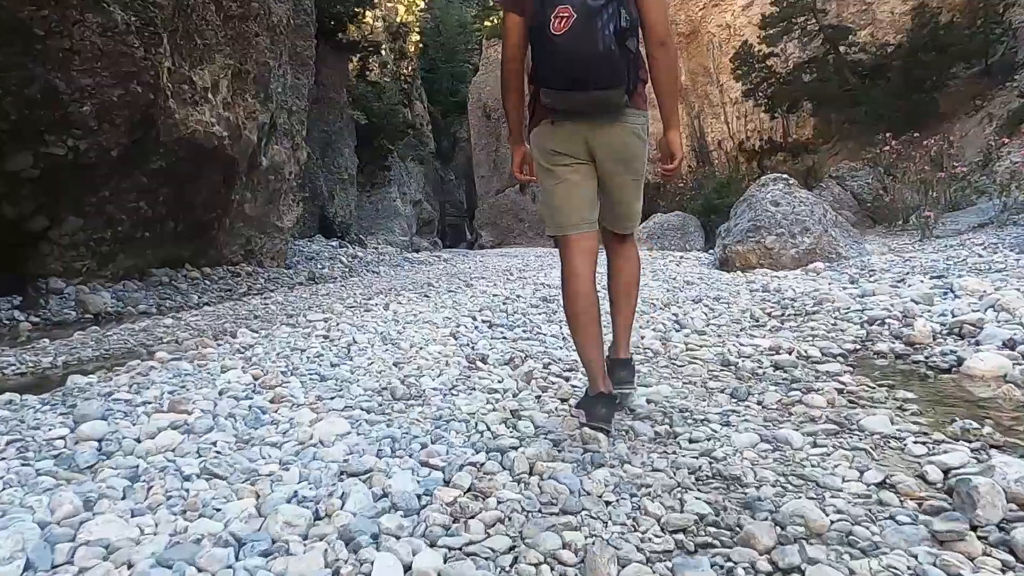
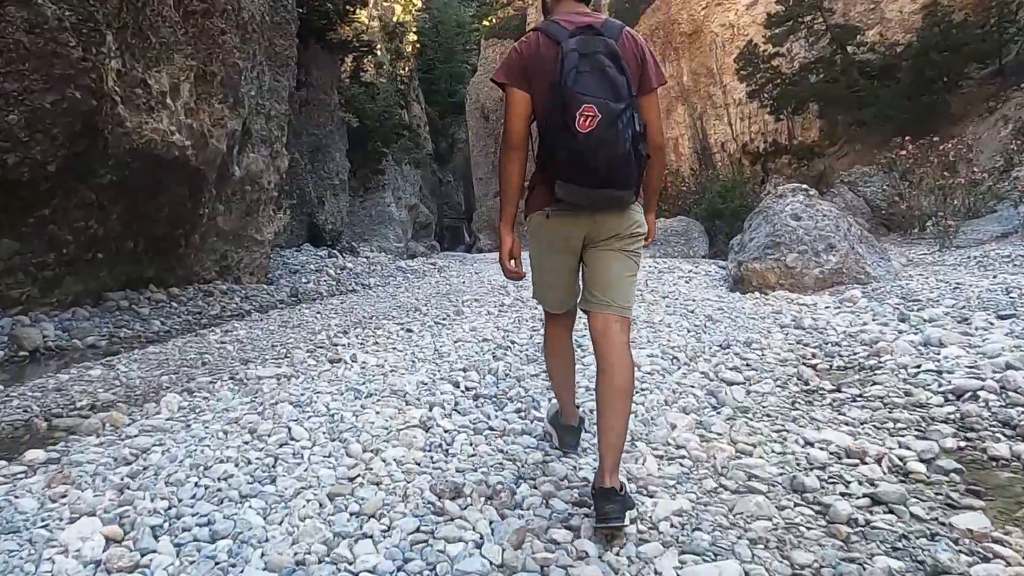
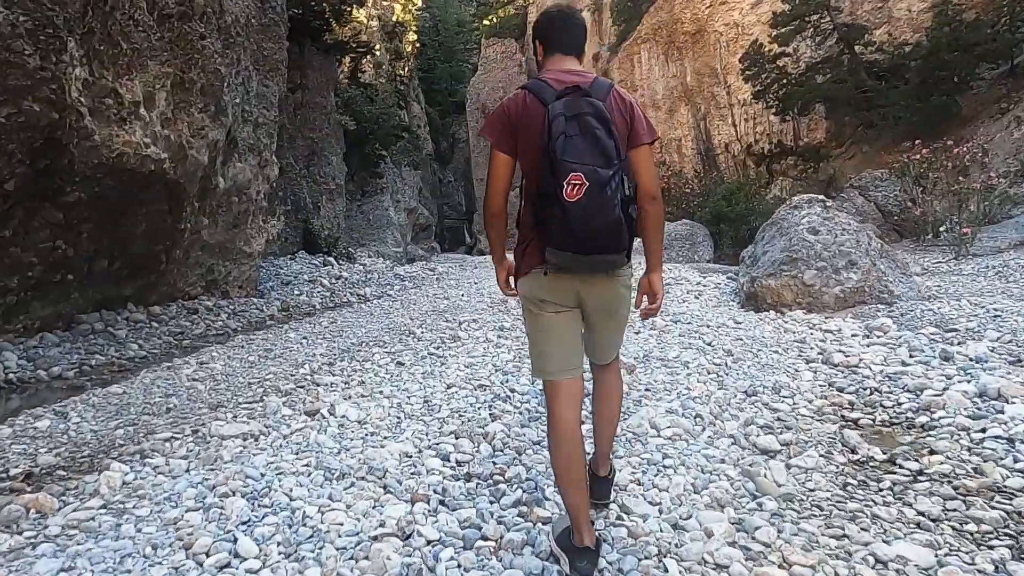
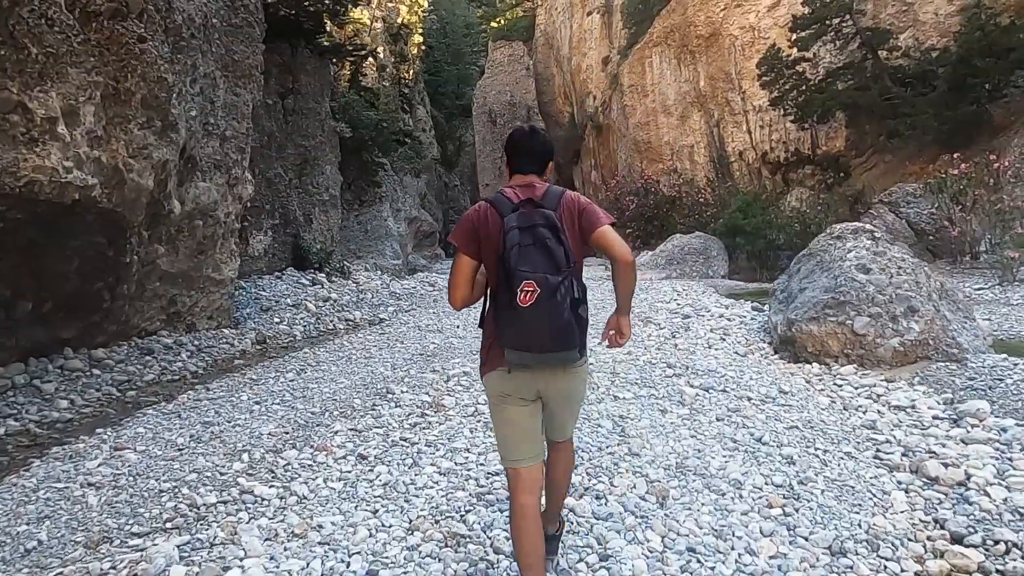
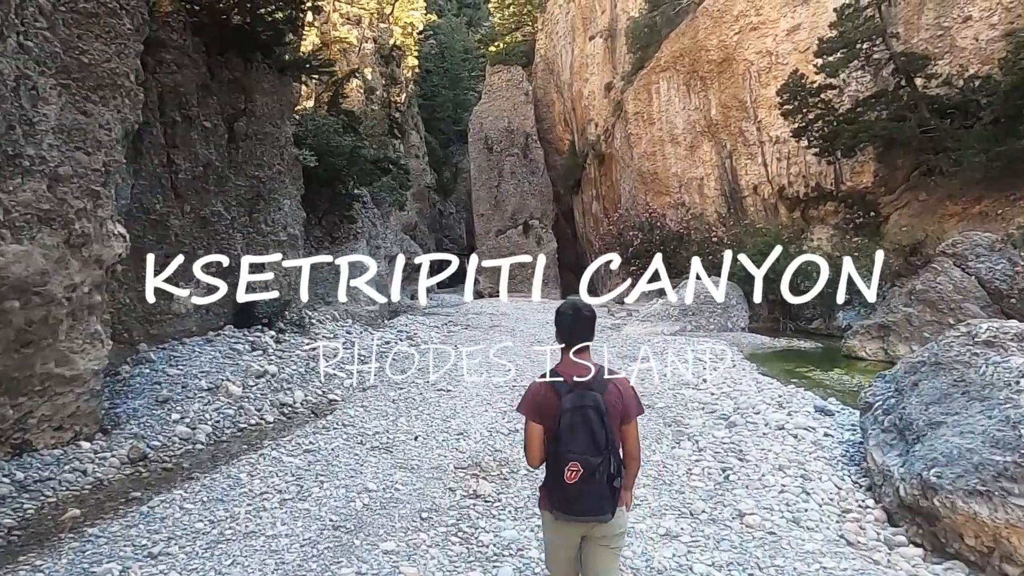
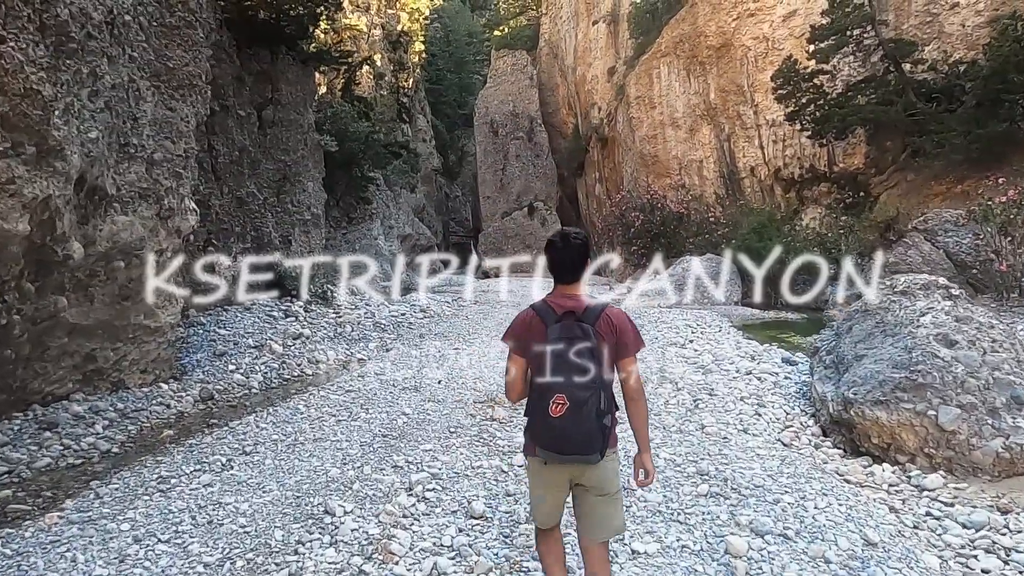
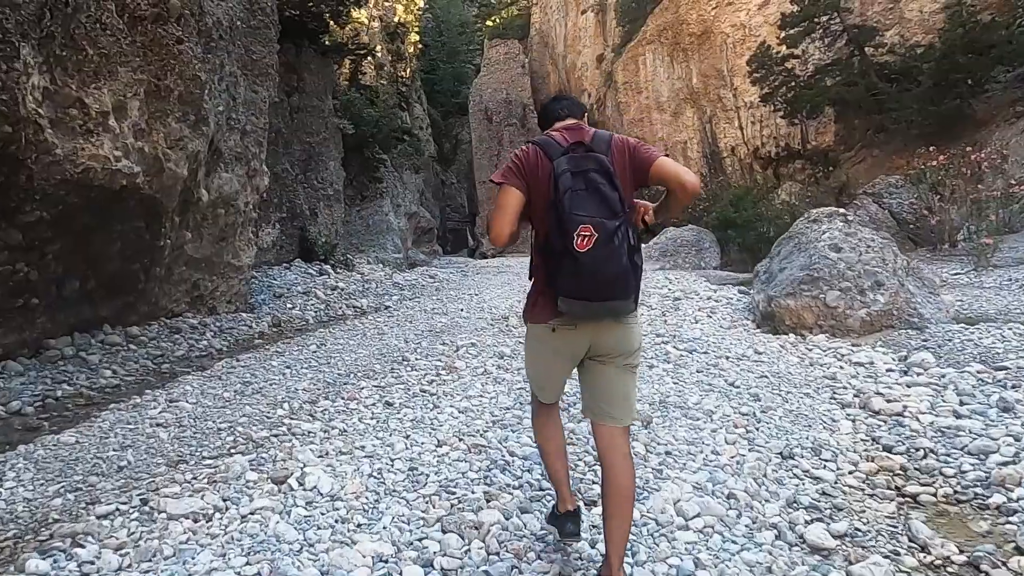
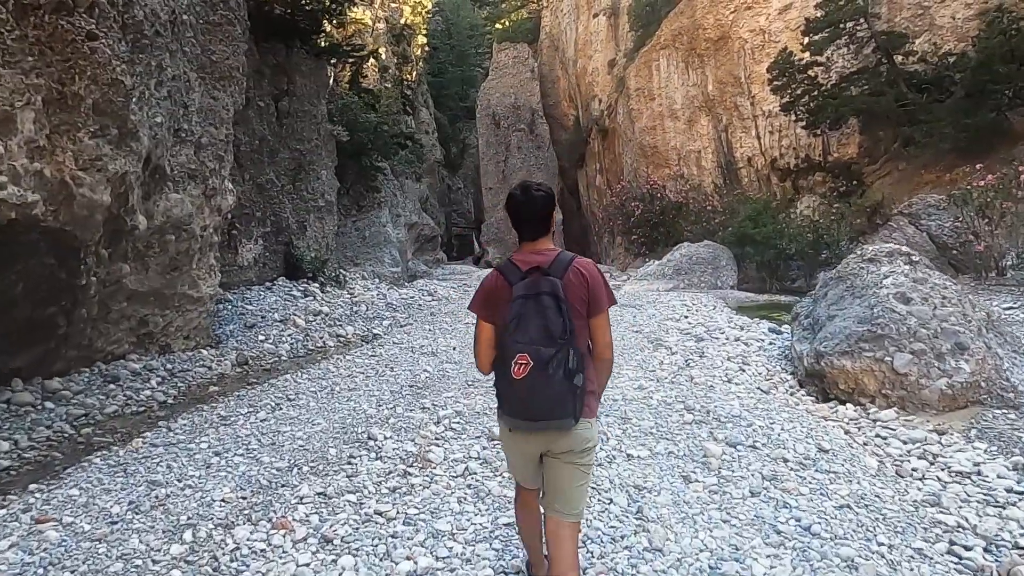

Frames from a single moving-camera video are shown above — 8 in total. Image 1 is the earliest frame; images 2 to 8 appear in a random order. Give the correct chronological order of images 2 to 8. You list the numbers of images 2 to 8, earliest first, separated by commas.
2, 3, 7, 4, 8, 6, 5
